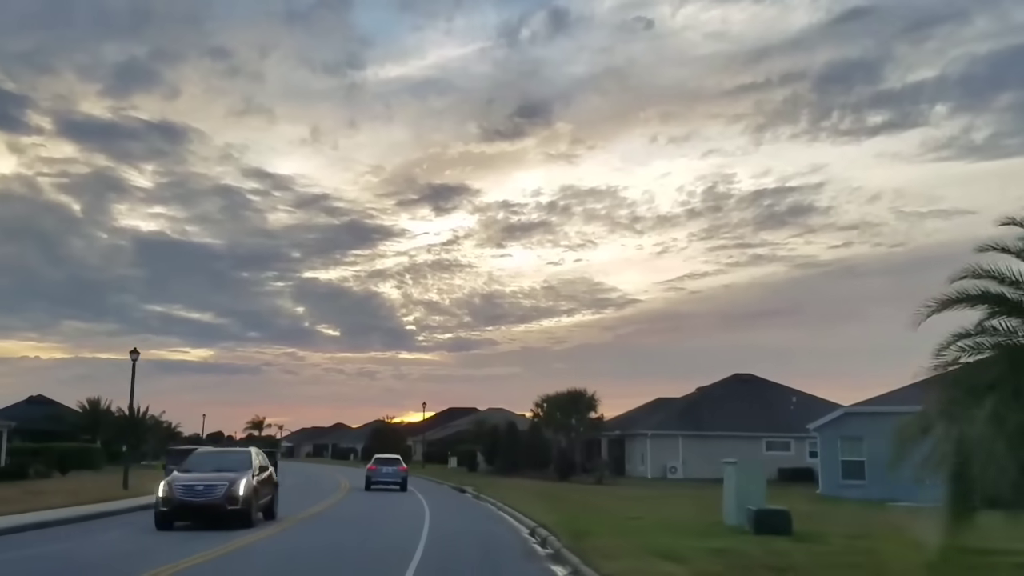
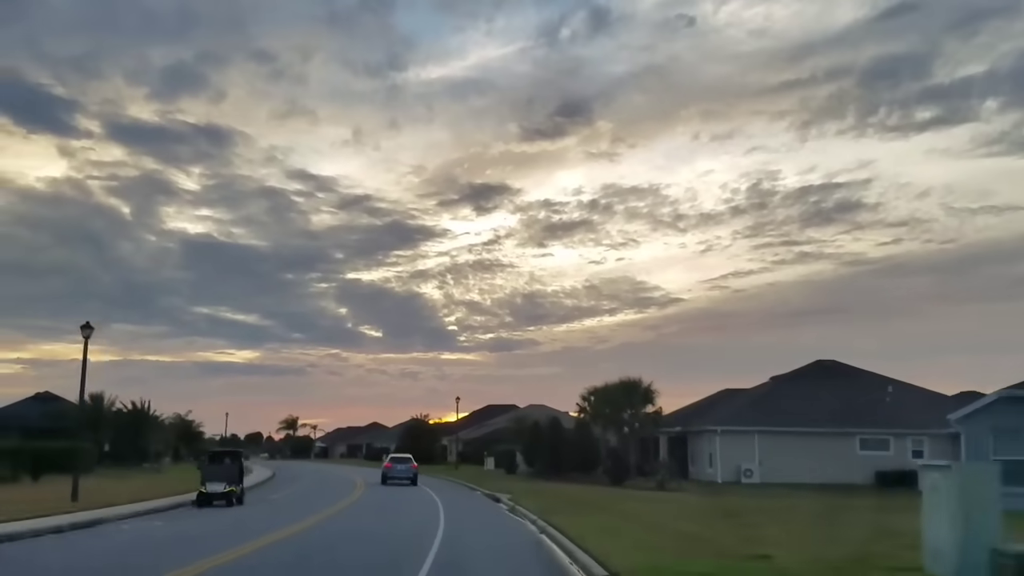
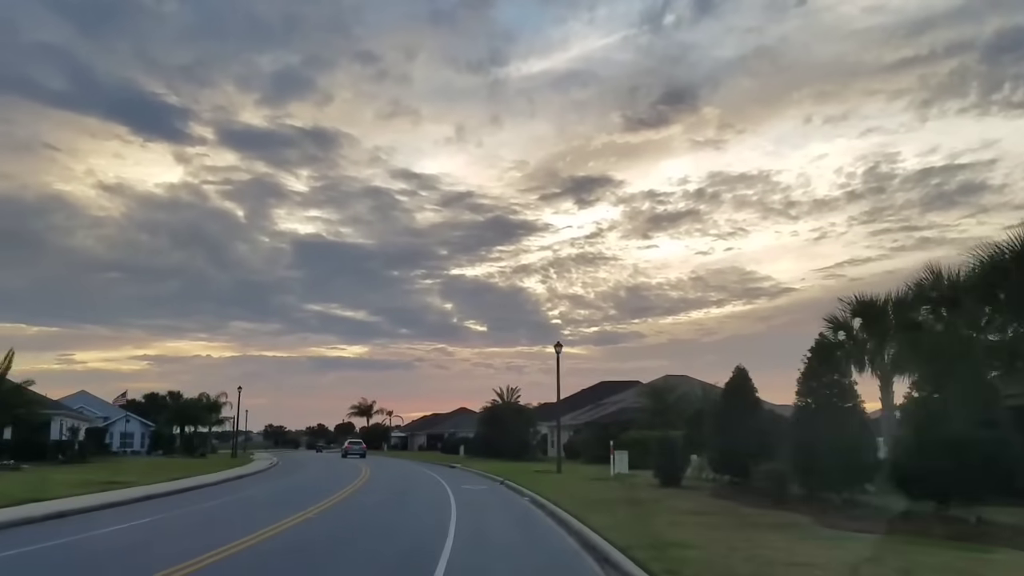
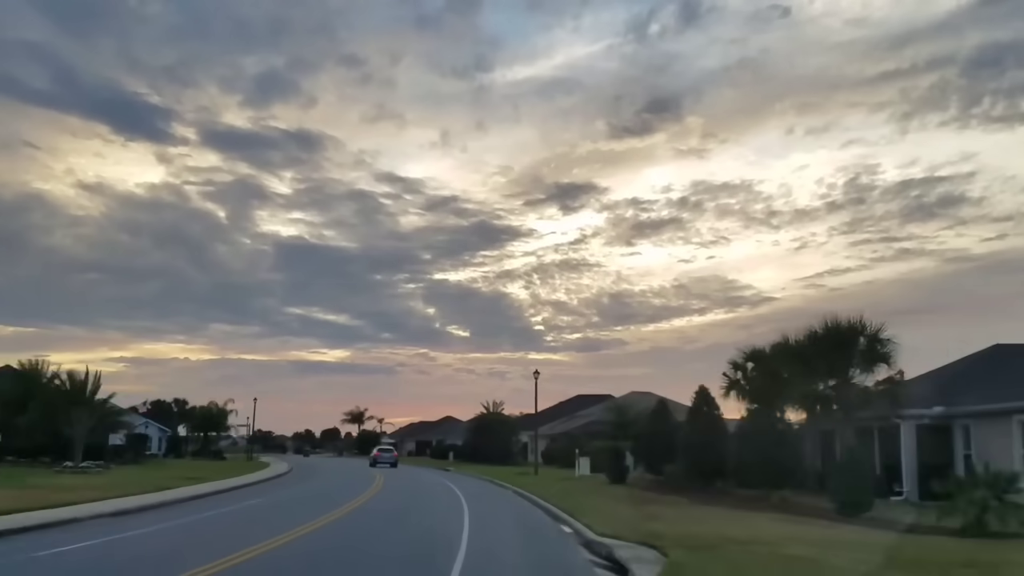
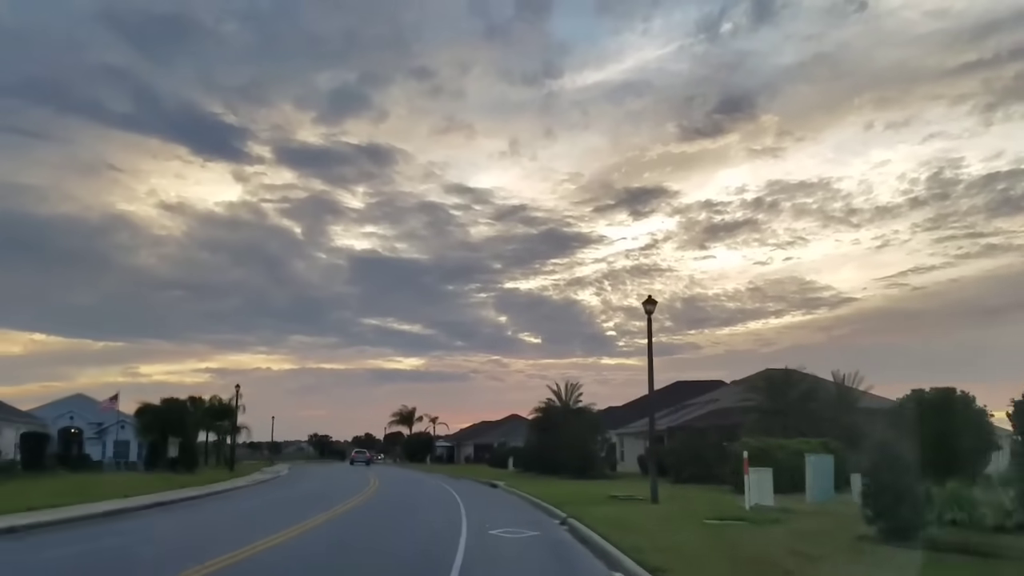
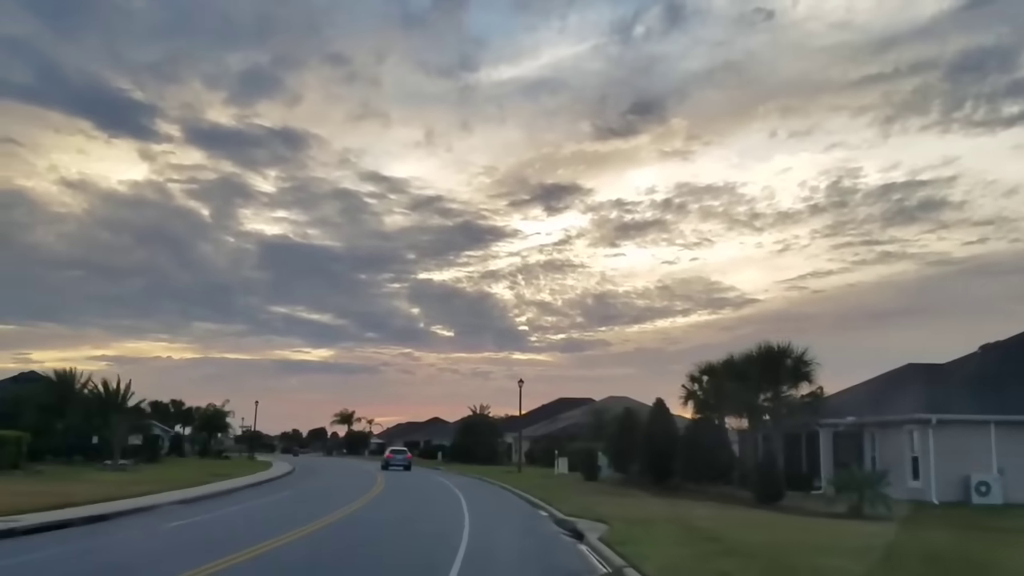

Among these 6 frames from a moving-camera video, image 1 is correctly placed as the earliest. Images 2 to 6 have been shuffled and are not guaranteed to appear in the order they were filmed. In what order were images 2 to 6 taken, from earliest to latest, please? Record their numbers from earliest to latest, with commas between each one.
2, 6, 4, 3, 5
